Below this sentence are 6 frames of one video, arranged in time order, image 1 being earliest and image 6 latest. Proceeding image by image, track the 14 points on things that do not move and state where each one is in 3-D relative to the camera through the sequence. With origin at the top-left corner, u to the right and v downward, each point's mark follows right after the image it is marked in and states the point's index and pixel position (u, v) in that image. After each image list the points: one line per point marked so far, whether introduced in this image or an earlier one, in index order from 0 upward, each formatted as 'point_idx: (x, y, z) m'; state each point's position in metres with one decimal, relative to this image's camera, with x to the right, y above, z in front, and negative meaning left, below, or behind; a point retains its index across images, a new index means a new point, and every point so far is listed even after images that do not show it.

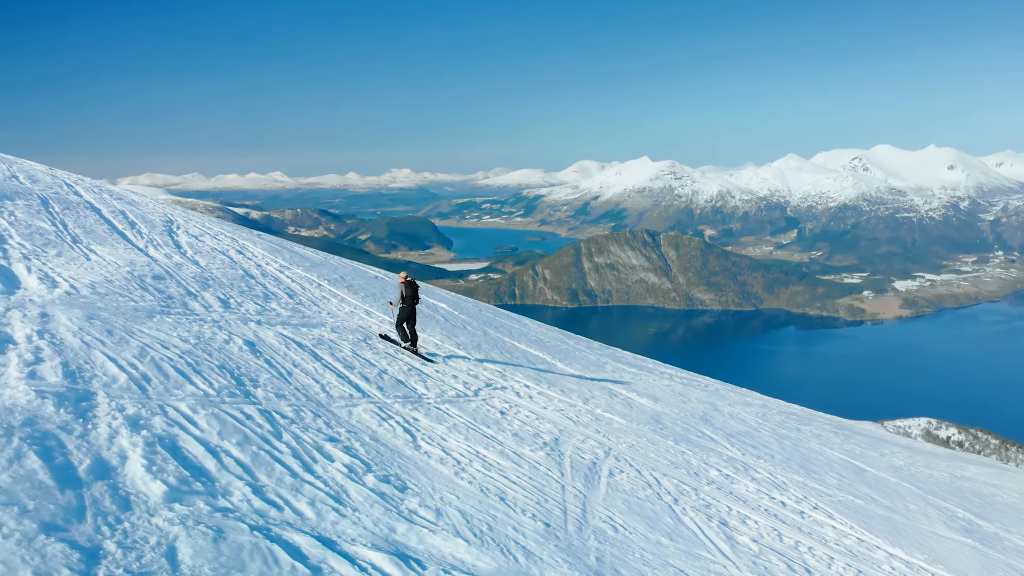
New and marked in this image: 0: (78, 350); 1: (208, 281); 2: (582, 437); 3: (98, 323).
0: (-6.9, -1.0, +9.0) m
1: (-9.4, +0.2, +17.2) m
2: (+1.8, -3.9, +14.4) m
3: (-7.6, -0.7, +10.4) m
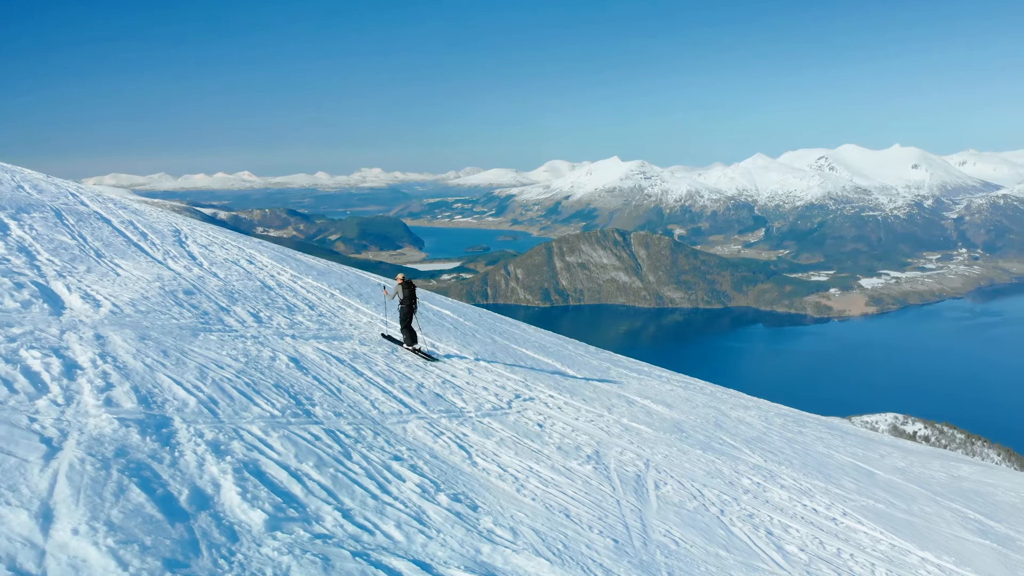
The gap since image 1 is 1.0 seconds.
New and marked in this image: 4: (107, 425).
0: (-5.8, -1.4, +8.8) m
1: (-8.5, -0.2, +17.0) m
2: (+2.8, -4.2, +14.5) m
3: (-6.6, -1.0, +10.2) m
4: (-5.1, -1.7, +7.1) m
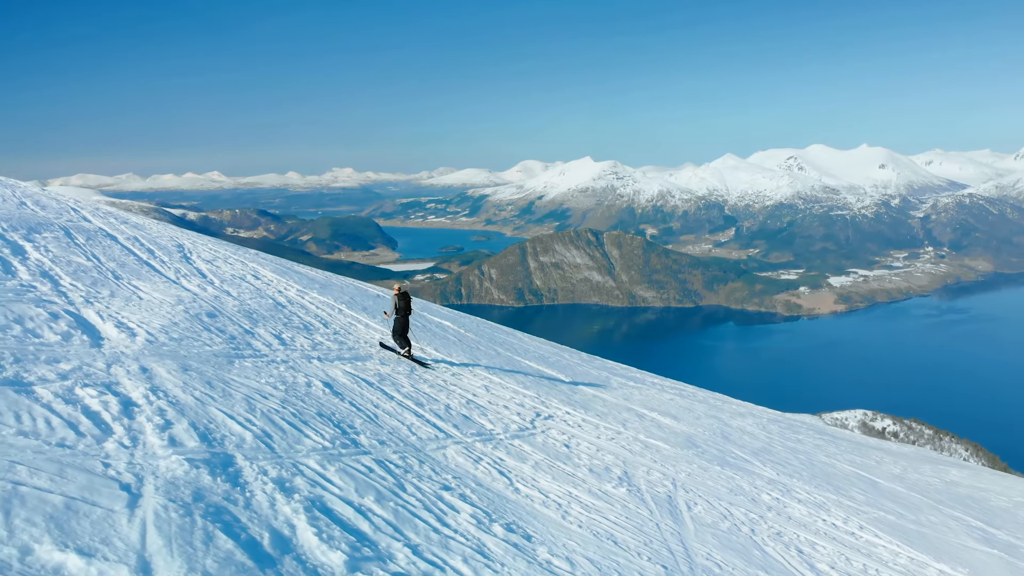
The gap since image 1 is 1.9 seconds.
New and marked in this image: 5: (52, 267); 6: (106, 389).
0: (-5.0, -1.9, +8.8) m
1: (-7.9, -0.8, +16.9) m
2: (+3.5, -4.7, +14.7) m
3: (-5.8, -1.6, +10.2) m
4: (-4.2, -2.3, +7.0) m
5: (-11.7, +0.5, +14.2) m
6: (-6.1, -1.5, +8.4) m
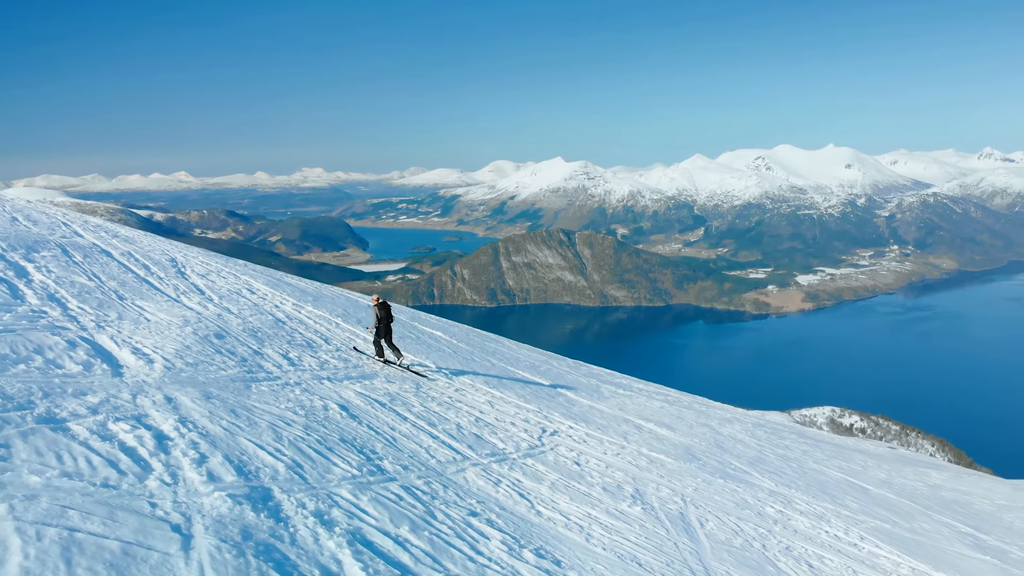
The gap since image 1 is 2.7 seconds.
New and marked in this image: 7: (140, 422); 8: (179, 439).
0: (-4.5, -2.4, +8.8) m
1: (-7.7, -1.4, +16.8) m
2: (+3.8, -5.2, +14.9) m
3: (-5.3, -2.1, +10.1) m
4: (-3.7, -2.7, +7.0) m
5: (-11.4, 0.0, +14.0) m
6: (-5.6, -2.0, +8.4) m
7: (-5.6, -2.0, +8.4) m
8: (-4.9, -2.2, +8.2) m
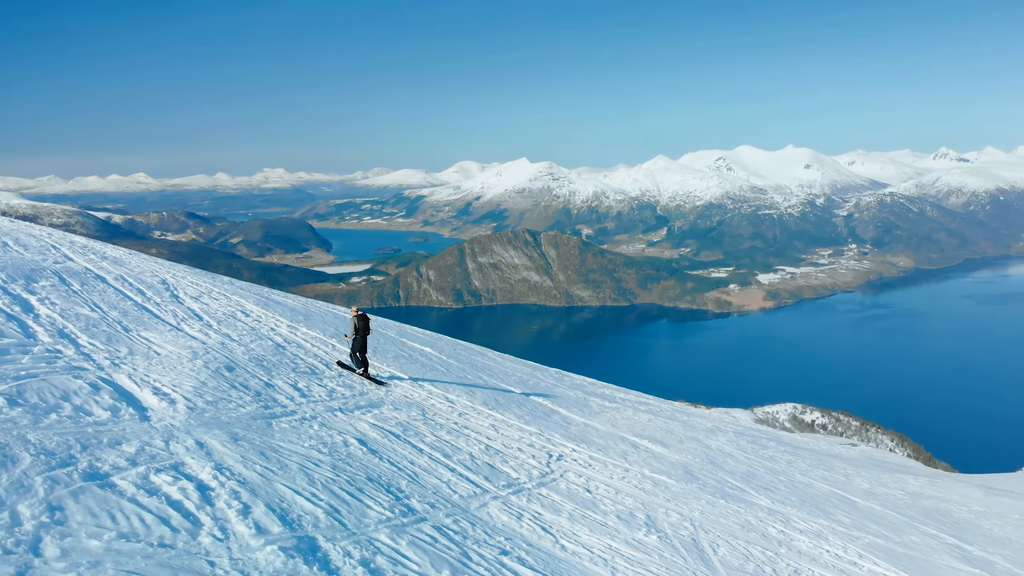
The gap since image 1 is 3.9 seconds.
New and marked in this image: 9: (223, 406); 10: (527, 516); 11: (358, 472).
0: (-3.9, -3.1, +8.8) m
1: (-7.4, -2.3, +16.7) m
2: (+4.1, -6.0, +15.2) m
3: (-4.8, -2.9, +10.1) m
4: (-3.0, -3.5, +7.1) m
5: (-11.1, -0.9, +13.8) m
6: (-5.0, -2.8, +8.4) m
7: (-5.0, -2.8, +8.4) m
8: (-4.3, -3.0, +8.3) m
9: (-6.0, -2.5, +11.7) m
10: (+0.3, -4.9, +11.9) m
11: (-3.0, -3.6, +10.8) m
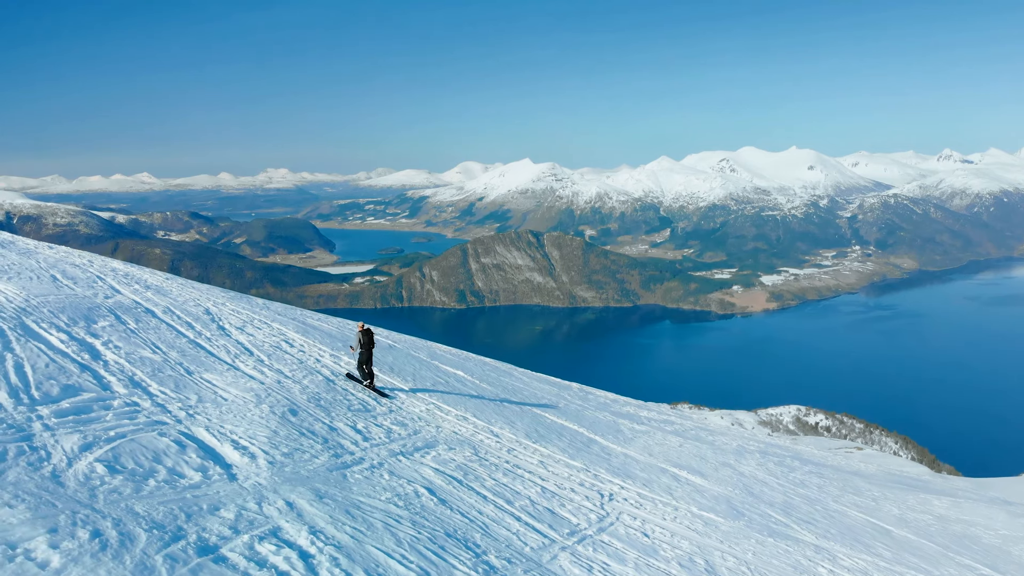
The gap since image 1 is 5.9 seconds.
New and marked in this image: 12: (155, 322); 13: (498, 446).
0: (-2.5, -4.2, +9.0) m
1: (-5.9, -3.5, +16.9) m
2: (+5.7, -7.2, +15.3) m
3: (-3.4, -4.0, +10.3) m
4: (-1.6, -4.5, +7.3) m
5: (-9.6, -2.1, +14.1) m
6: (-3.6, -3.9, +8.6) m
7: (-3.6, -3.9, +8.6) m
8: (-2.9, -4.1, +8.5) m
9: (-4.6, -3.6, +11.9) m
10: (+1.8, -6.0, +12.0) m
11: (-1.5, -4.7, +10.9) m
12: (-12.8, -1.2, +20.0) m
13: (-0.4, -5.5, +19.2) m
